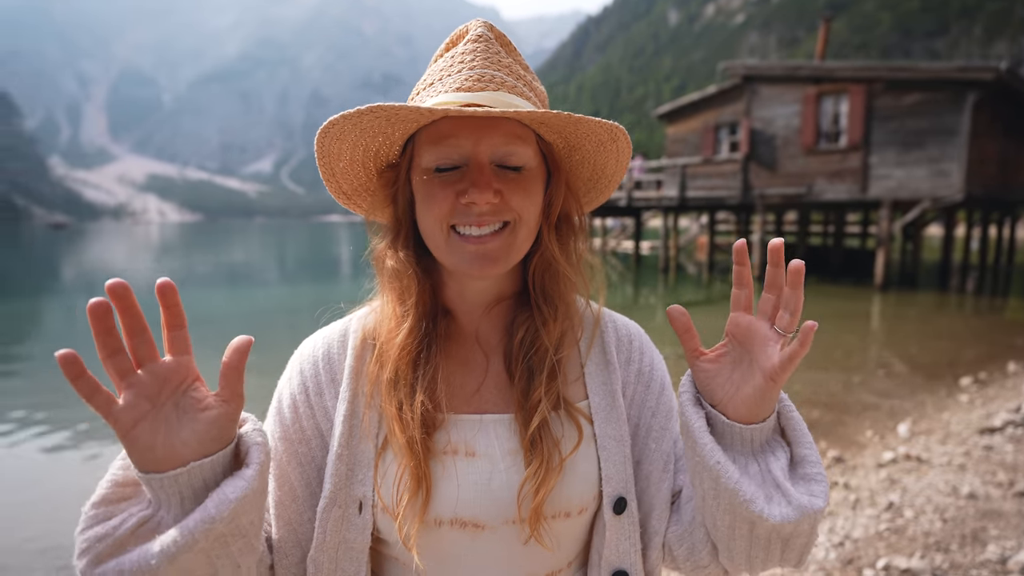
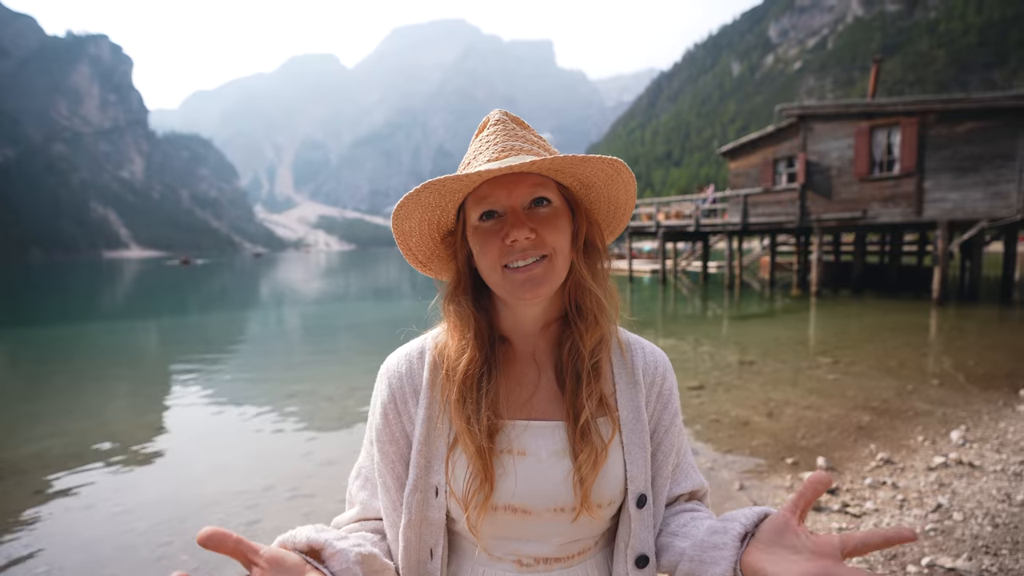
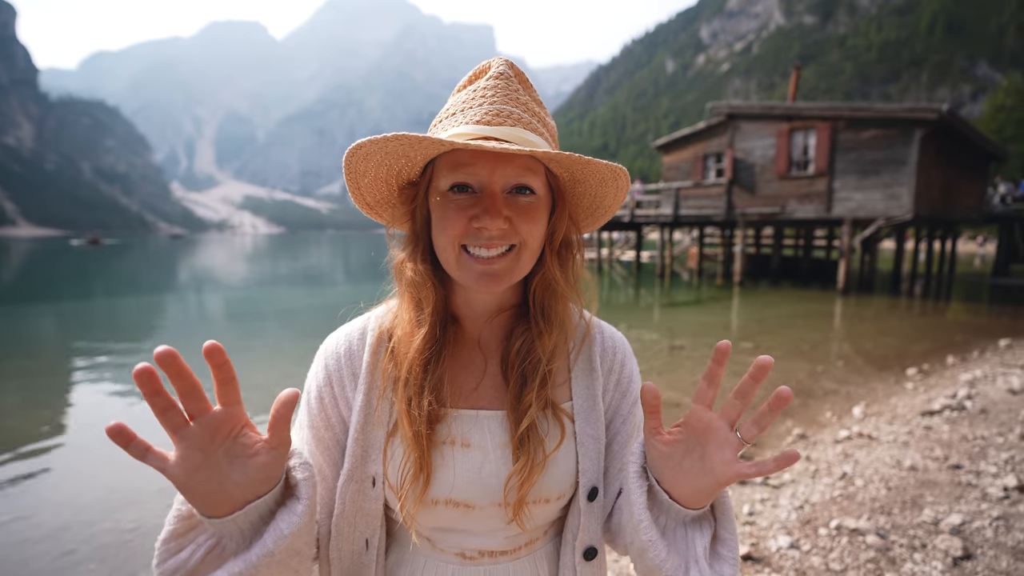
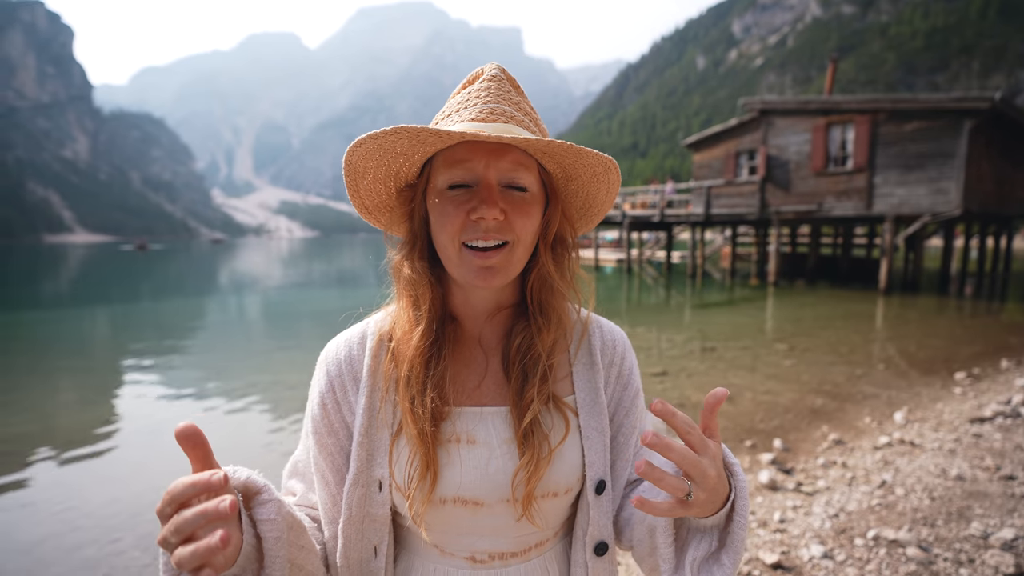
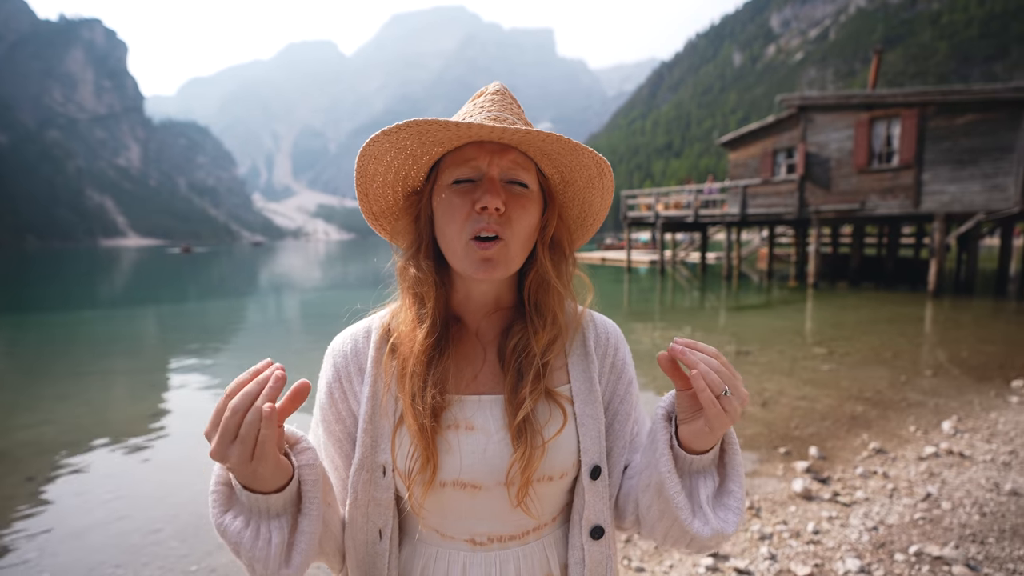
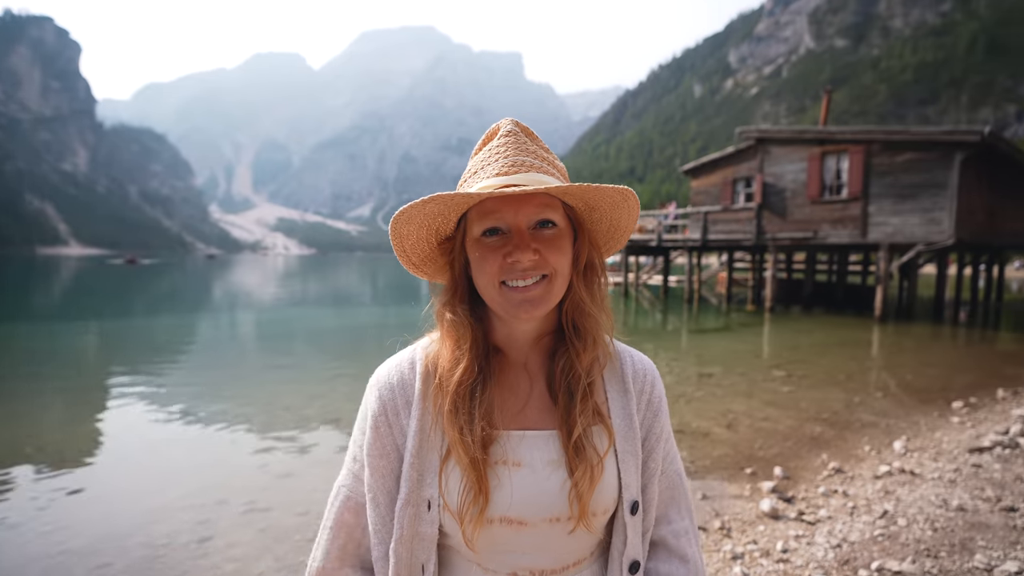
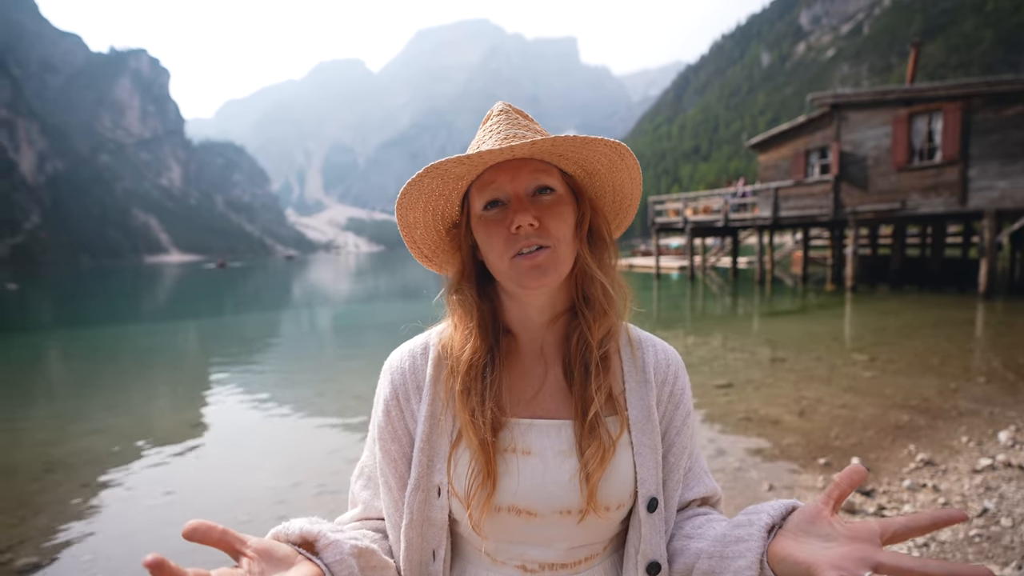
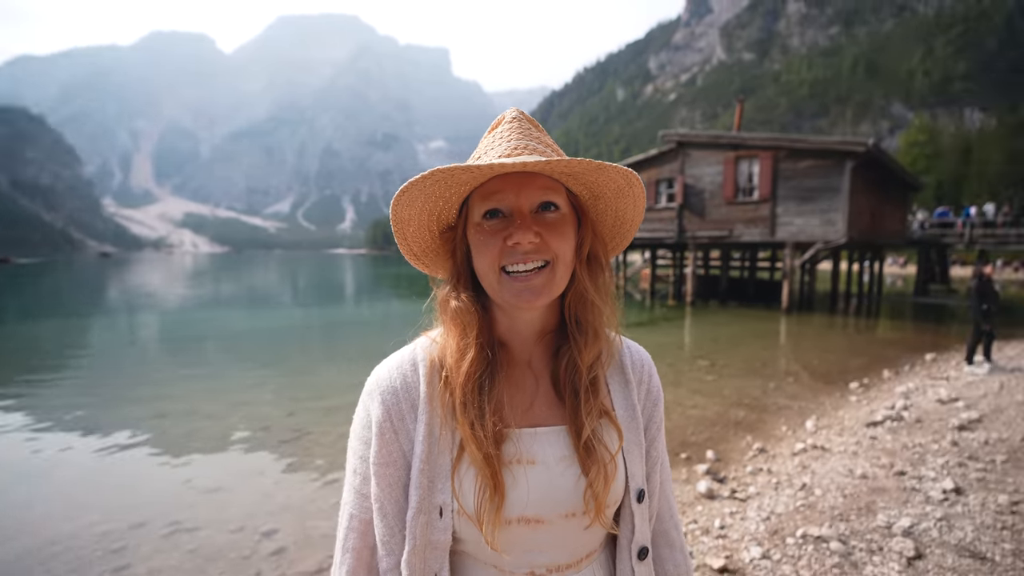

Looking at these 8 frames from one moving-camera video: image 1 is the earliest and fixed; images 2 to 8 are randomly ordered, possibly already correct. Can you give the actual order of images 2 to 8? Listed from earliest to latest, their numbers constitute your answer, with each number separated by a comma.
3, 4, 5, 7, 2, 6, 8
